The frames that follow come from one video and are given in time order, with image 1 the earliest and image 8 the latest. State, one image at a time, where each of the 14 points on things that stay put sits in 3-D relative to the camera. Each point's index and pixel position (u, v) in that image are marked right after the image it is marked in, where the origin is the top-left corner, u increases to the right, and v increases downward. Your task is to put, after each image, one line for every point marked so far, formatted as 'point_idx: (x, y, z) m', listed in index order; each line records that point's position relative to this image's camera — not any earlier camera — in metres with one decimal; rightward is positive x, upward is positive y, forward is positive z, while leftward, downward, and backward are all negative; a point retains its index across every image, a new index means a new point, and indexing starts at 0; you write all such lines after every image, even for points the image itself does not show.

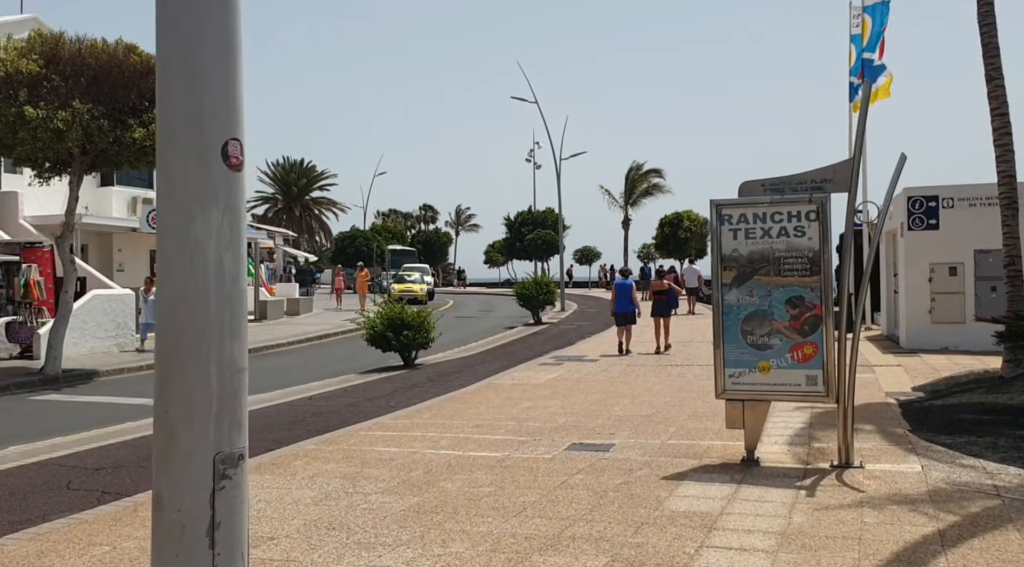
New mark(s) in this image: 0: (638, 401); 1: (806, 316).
0: (+1.5, -1.5, +11.5) m
1: (+2.3, -0.3, +7.5) m
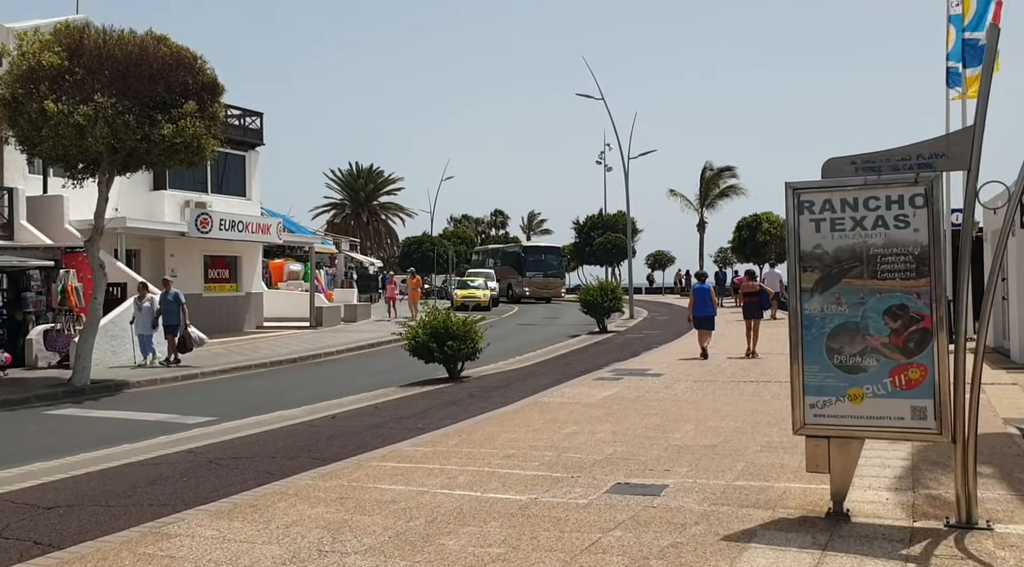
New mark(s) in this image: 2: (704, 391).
0: (+2.0, -1.5, +9.9) m
1: (+2.5, -0.3, +5.8) m
2: (+2.7, -1.5, +13.3) m
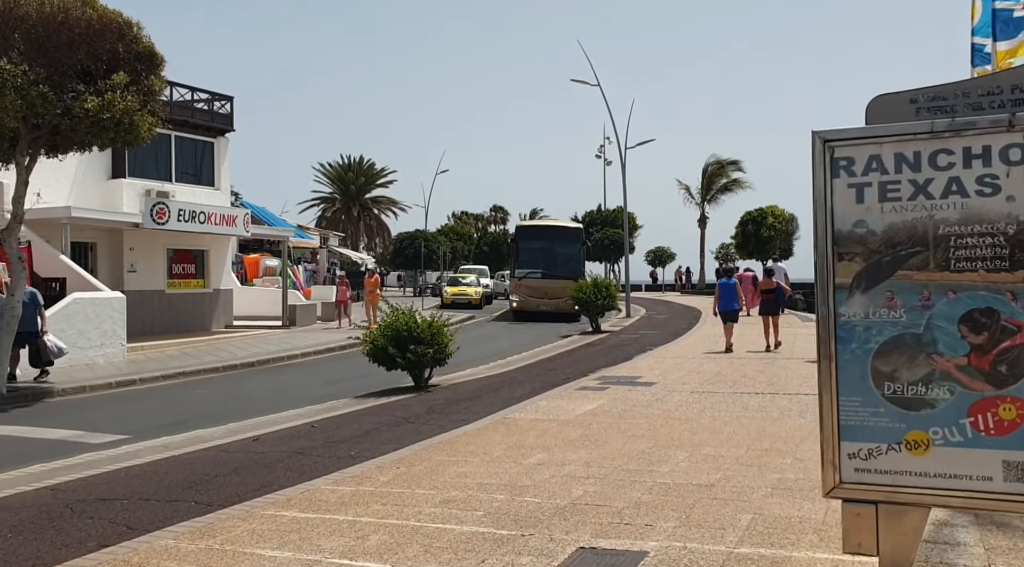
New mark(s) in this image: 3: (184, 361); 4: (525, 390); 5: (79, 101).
0: (+1.5, -1.5, +8.0) m
1: (+2.0, -0.3, +3.9) m
2: (+2.3, -1.5, +11.4) m
3: (-6.6, -1.6, +19.2) m
4: (+0.2, -1.5, +13.2) m
5: (-6.2, +2.6, +13.5) m
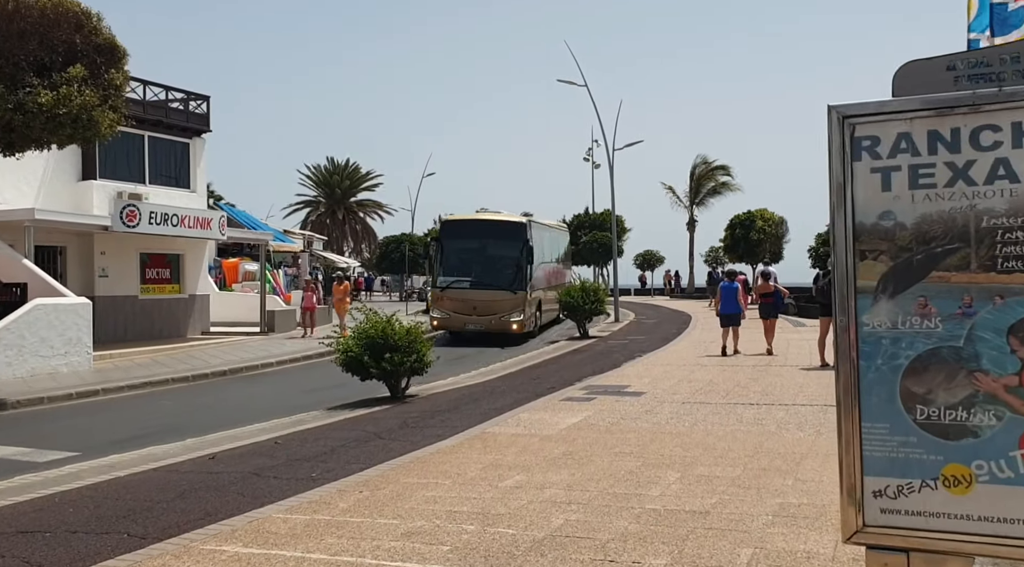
0: (+1.4, -1.5, +7.3) m
1: (+1.9, -0.3, +3.3) m
2: (+2.0, -1.5, +10.7) m
3: (-7.0, -1.7, +18.4) m
4: (-0.1, -1.5, +12.4) m
5: (-6.5, +2.5, +12.8) m
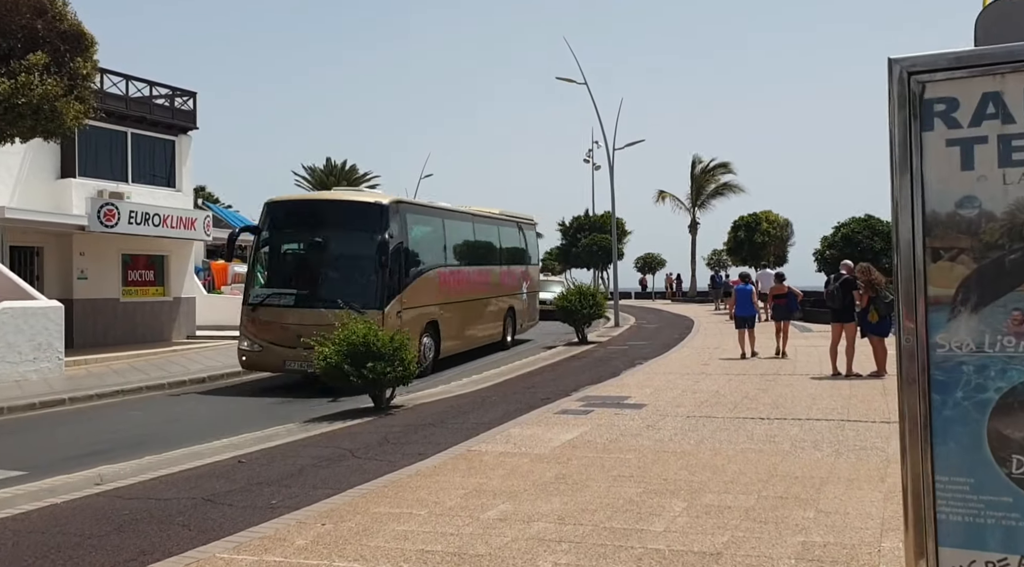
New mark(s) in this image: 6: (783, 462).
0: (+1.2, -1.6, +6.4) m
1: (+1.8, -0.3, +2.4) m
2: (+1.9, -1.6, +9.8) m
3: (-7.1, -1.7, +17.5) m
4: (-0.2, -1.6, +11.6) m
5: (-6.5, +2.5, +11.9) m
6: (+2.4, -1.6, +8.4) m
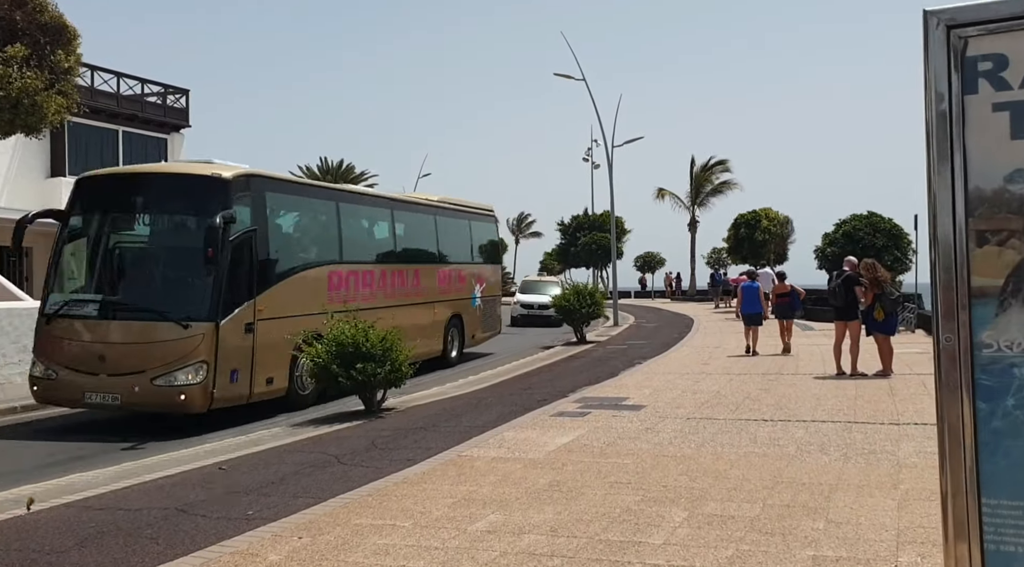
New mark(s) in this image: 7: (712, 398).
0: (+1.2, -1.5, +6.0) m
1: (+1.7, -0.3, +2.0) m
2: (+1.9, -1.5, +9.4) m
3: (-7.1, -1.7, +17.1) m
4: (-0.2, -1.6, +11.2) m
5: (-6.6, +2.5, +11.5) m
6: (+2.3, -1.5, +8.0) m
7: (+2.6, -1.5, +12.4) m
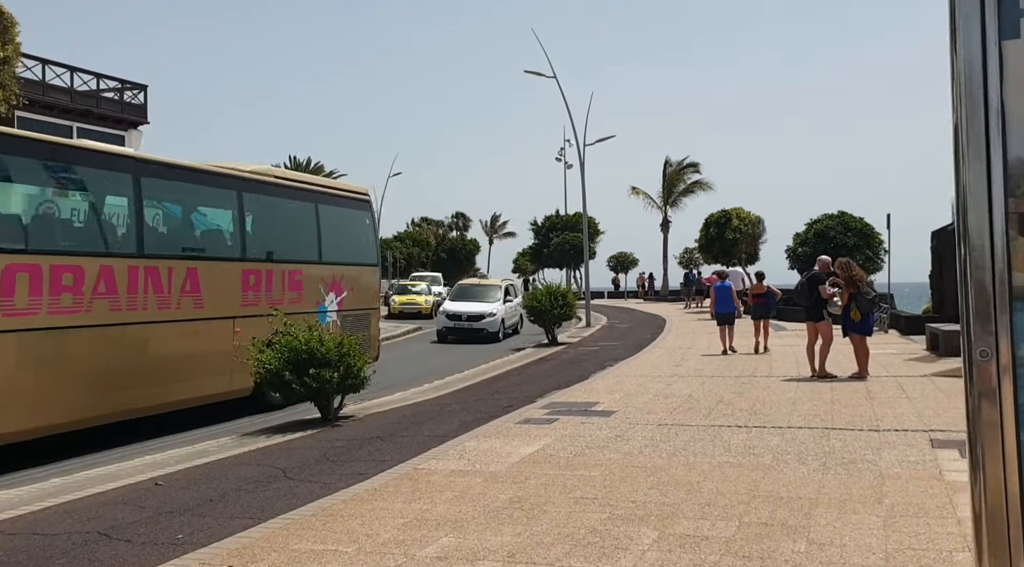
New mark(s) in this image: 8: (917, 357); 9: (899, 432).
0: (+0.9, -1.5, +5.5) m
1: (+1.5, -0.3, +1.5) m
2: (+1.5, -1.5, +8.9) m
3: (-7.7, -1.7, +16.4) m
4: (-0.7, -1.6, +10.6) m
5: (-7.1, +2.5, +10.8) m
6: (+2.0, -1.5, +7.5) m
7: (+2.2, -1.5, +11.9) m
8: (+7.8, -1.4, +18.3) m
9: (+3.9, -1.5, +9.5) m
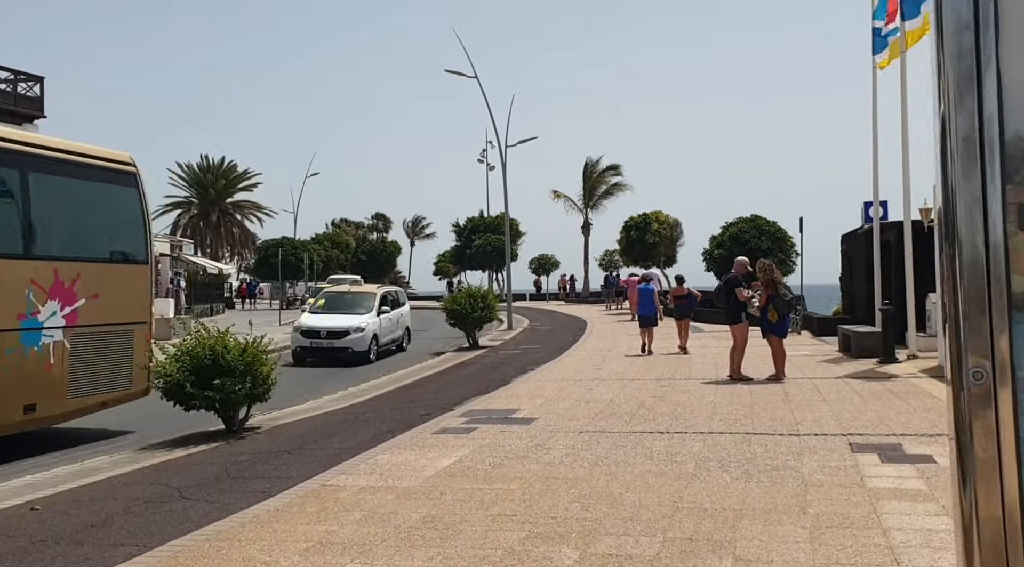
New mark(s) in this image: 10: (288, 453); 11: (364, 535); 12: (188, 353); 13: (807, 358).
0: (+0.4, -1.6, +5.1) m
1: (+1.4, -0.3, +1.2) m
2: (+0.7, -1.6, +8.6) m
3: (-9.0, -1.8, +15.3) m
4: (-1.6, -1.6, +10.1) m
5: (-8.0, +2.4, +9.8) m
6: (+1.4, -1.6, +7.2) m
7: (+1.1, -1.5, +11.6) m
8: (+6.3, -1.5, +18.5) m
9: (+3.0, -1.5, +9.3) m
10: (-2.2, -1.6, +9.2) m
11: (-0.9, -1.6, +6.1) m
12: (-3.5, -0.7, +10.4) m
13: (+5.8, -1.4, +18.4) m
